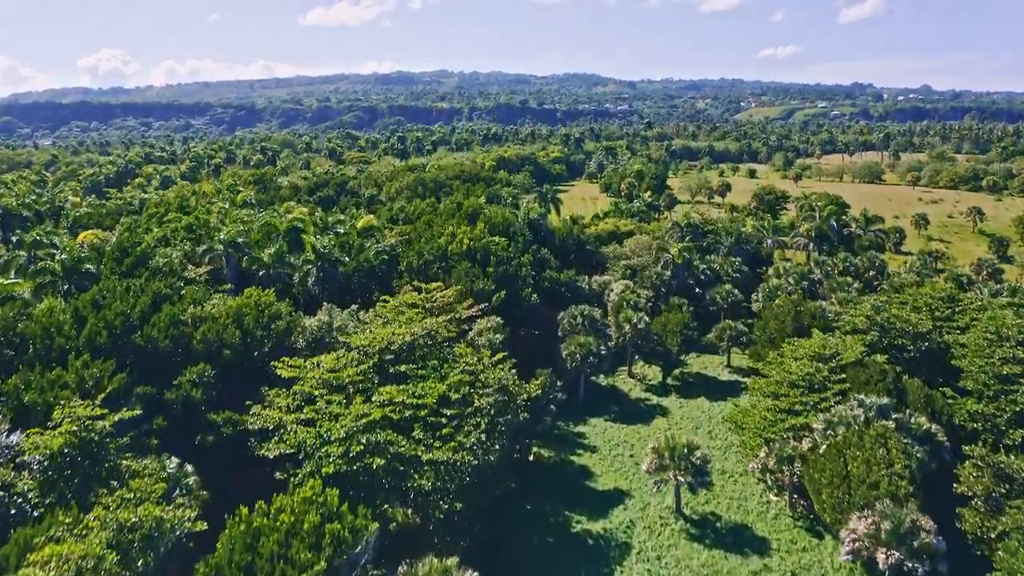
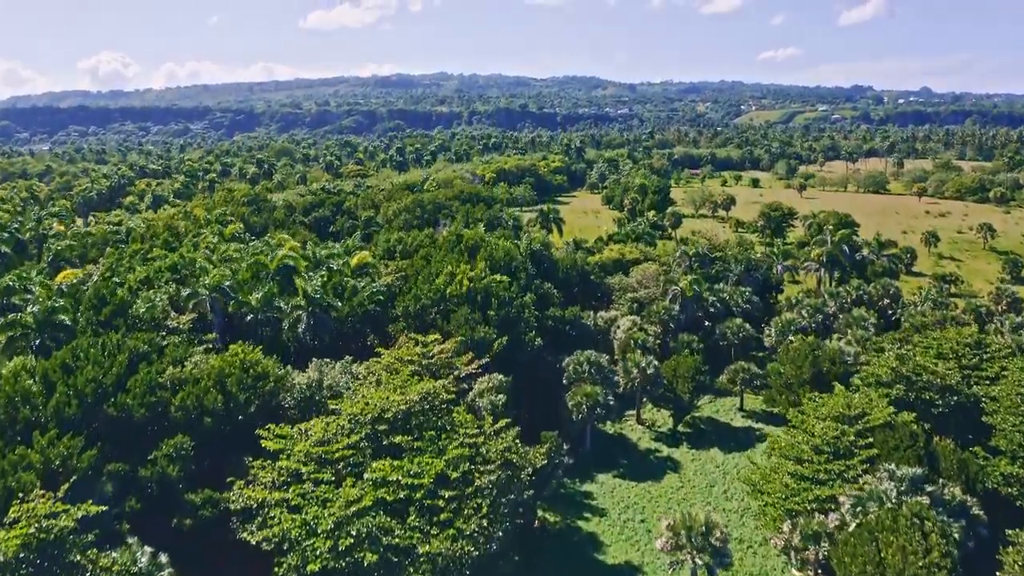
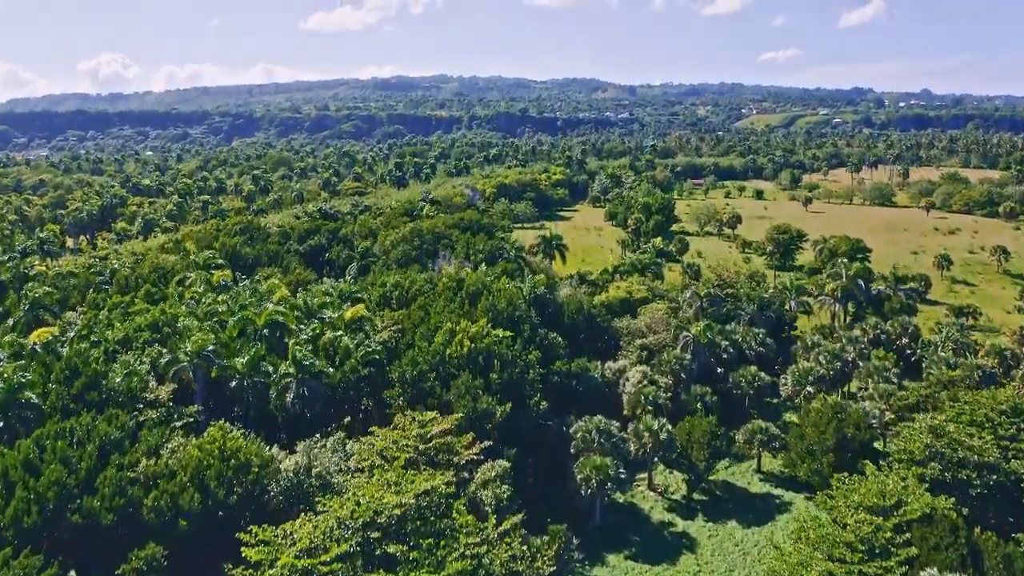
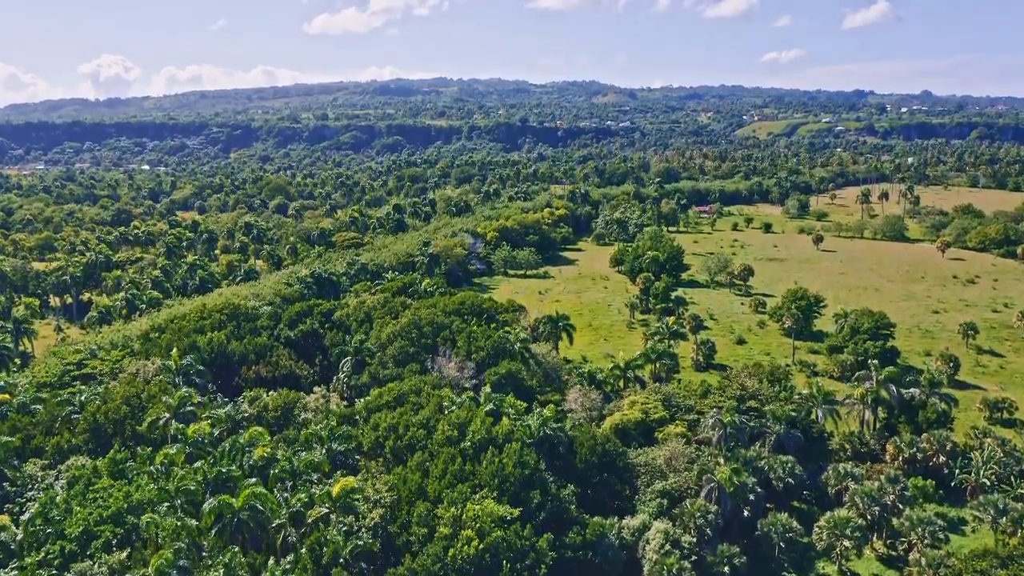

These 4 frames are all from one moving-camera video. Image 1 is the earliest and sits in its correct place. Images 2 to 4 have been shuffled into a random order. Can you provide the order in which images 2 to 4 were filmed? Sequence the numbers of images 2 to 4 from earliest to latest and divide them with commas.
2, 3, 4
